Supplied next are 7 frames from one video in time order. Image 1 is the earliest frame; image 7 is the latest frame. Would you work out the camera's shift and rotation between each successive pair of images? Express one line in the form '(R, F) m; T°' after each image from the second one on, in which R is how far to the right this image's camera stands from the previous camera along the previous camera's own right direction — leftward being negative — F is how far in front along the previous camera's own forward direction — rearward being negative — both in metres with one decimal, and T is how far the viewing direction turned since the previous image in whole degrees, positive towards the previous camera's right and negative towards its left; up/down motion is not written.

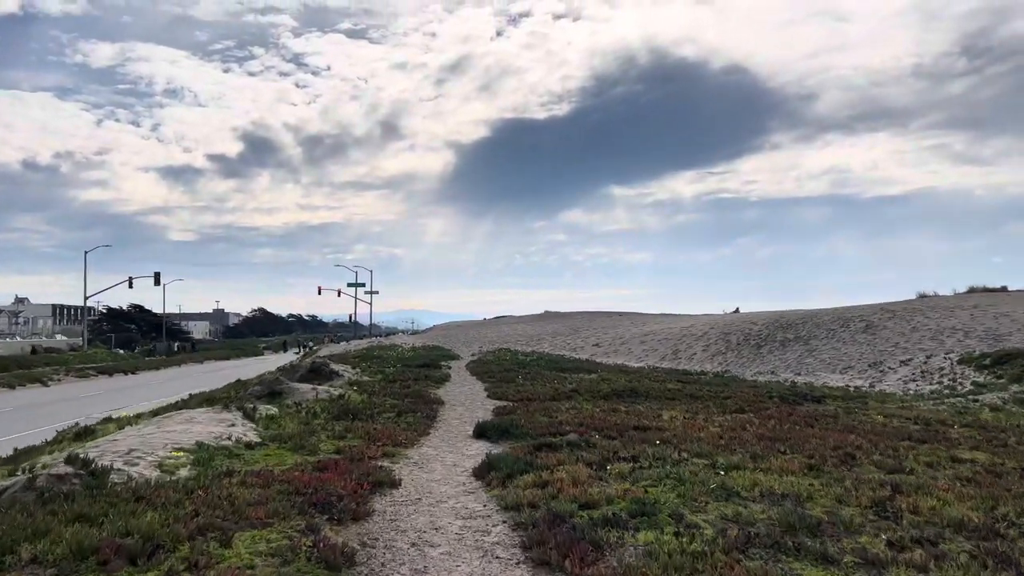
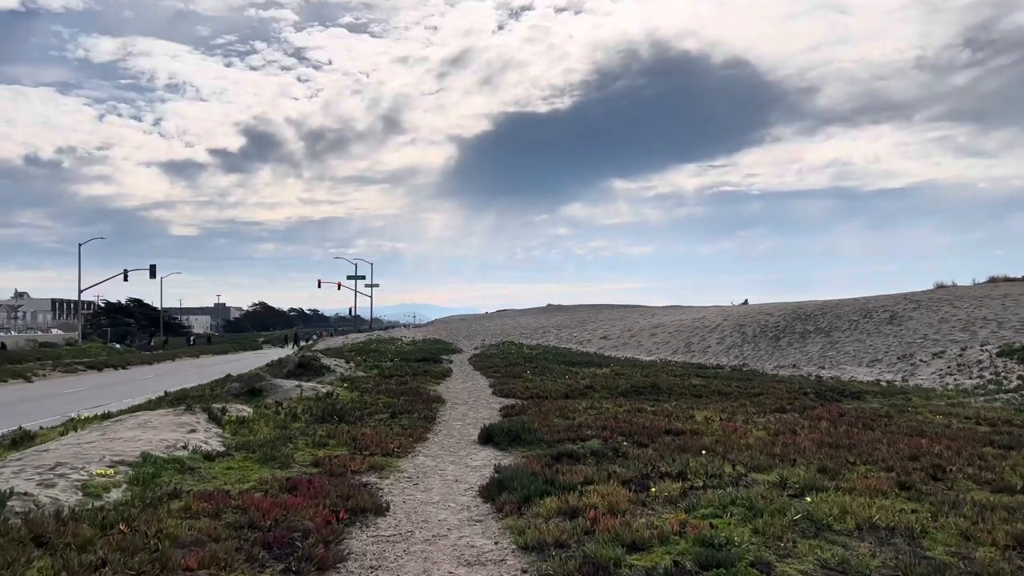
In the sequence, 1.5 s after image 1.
(-0.2, +2.4) m; 0°
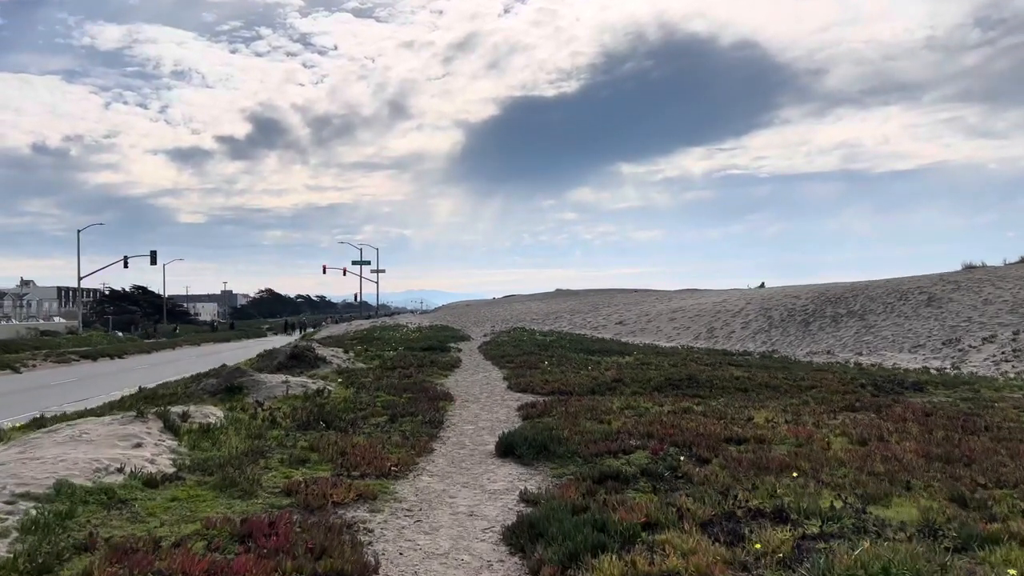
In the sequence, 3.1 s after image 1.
(-0.3, +2.6) m; -1°
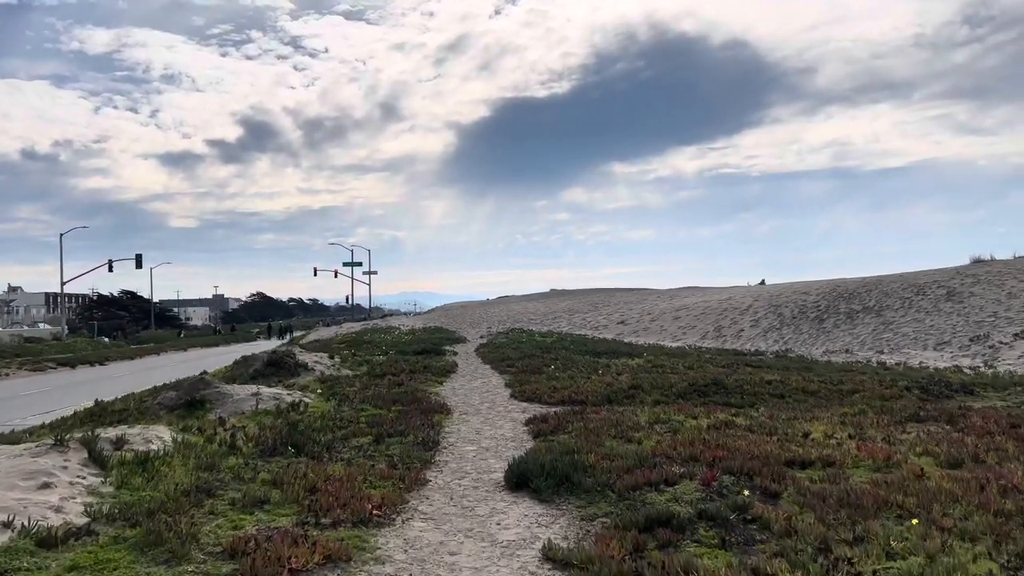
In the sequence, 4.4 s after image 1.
(-0.2, +2.2) m; +1°
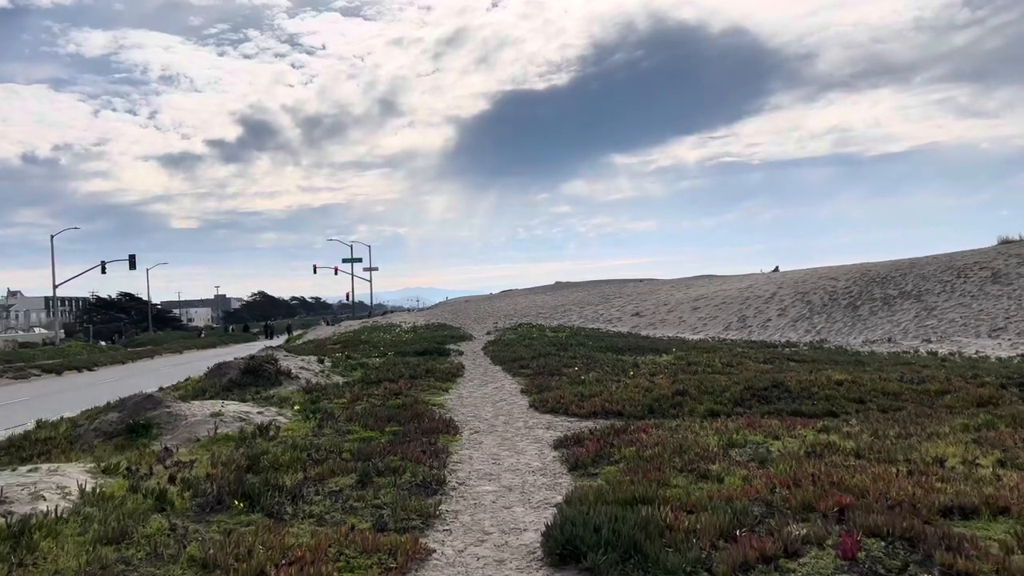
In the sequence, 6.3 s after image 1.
(-0.3, +2.8) m; 0°
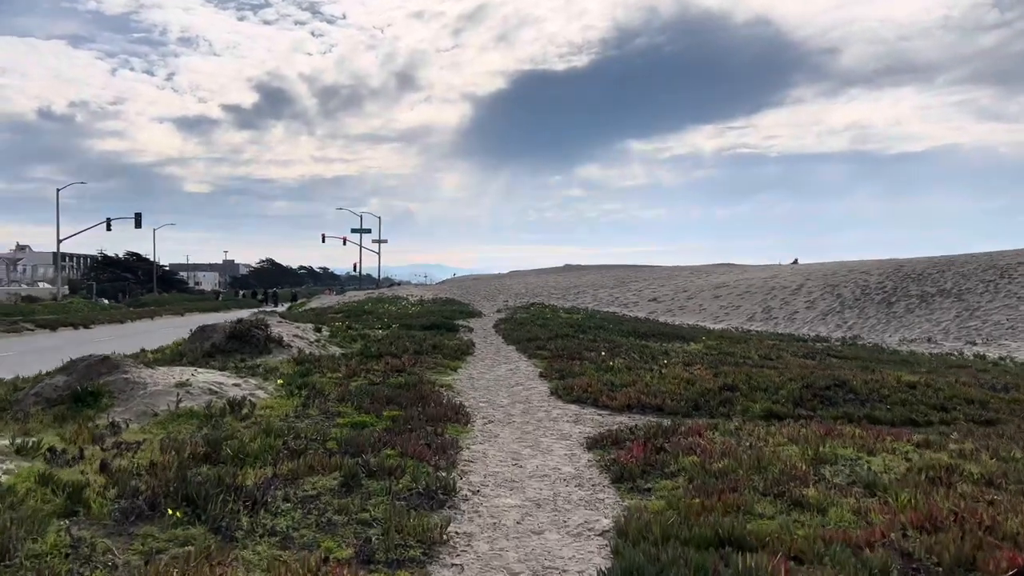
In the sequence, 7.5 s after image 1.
(-0.3, +2.0) m; -1°
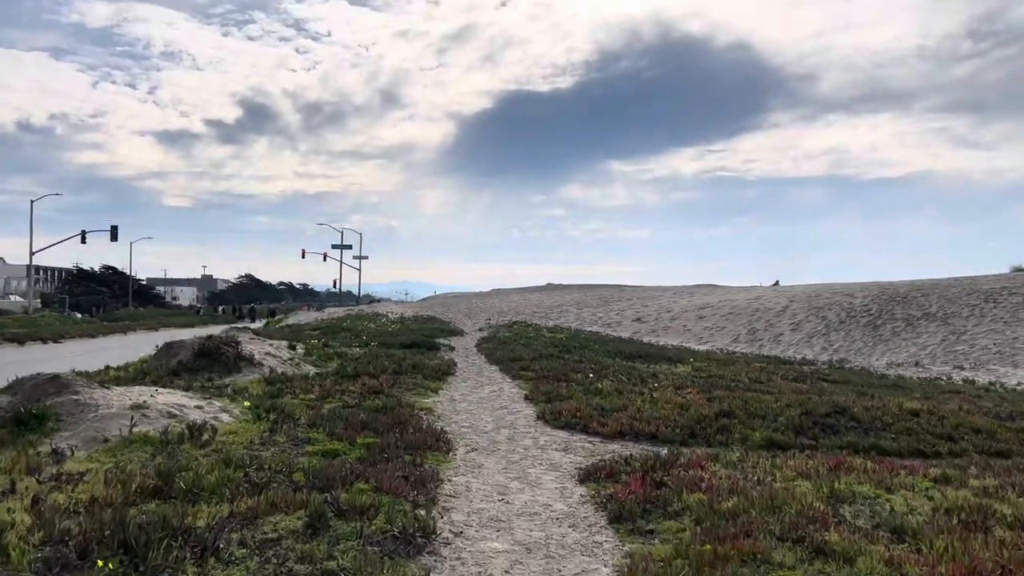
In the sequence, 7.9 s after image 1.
(-0.1, +0.6) m; +2°
